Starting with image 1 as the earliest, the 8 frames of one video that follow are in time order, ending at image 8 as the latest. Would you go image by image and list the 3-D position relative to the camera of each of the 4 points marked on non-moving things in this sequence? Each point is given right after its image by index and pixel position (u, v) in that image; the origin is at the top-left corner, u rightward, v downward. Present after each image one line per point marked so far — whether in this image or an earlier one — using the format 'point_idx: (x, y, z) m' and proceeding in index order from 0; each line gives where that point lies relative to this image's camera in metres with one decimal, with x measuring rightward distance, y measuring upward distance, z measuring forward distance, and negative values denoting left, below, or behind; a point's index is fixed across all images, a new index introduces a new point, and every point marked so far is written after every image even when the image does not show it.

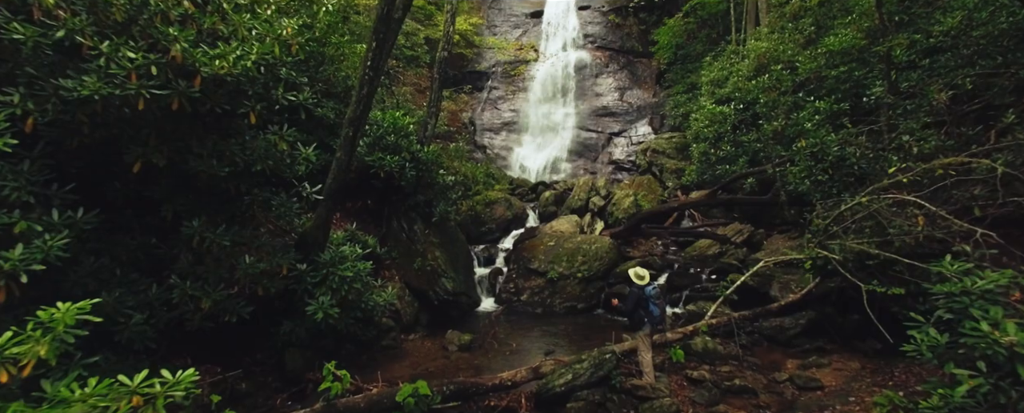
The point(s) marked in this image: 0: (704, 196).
0: (+4.1, +0.2, +9.3) m
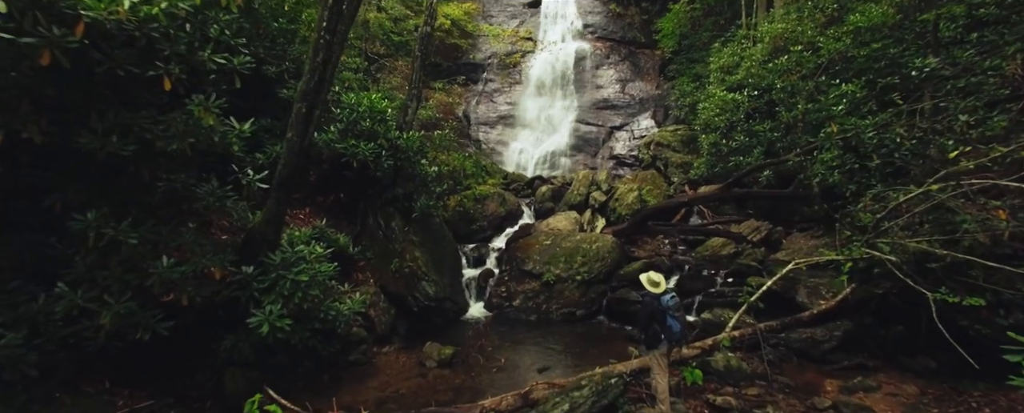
0: (+3.9, +0.3, +8.4) m
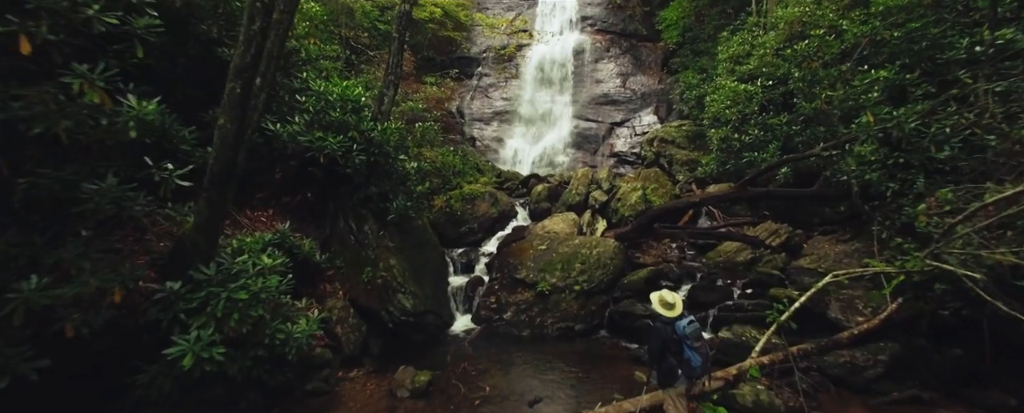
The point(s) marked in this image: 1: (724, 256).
0: (+3.7, +0.3, +7.5) m
1: (+3.7, -0.9, +7.6) m
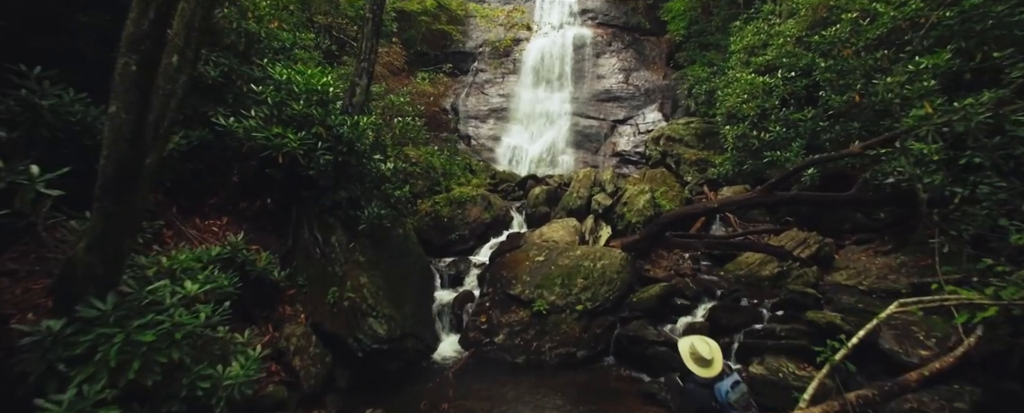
0: (+3.6, +0.2, +6.6) m
1: (+3.6, -1.0, +6.7) m
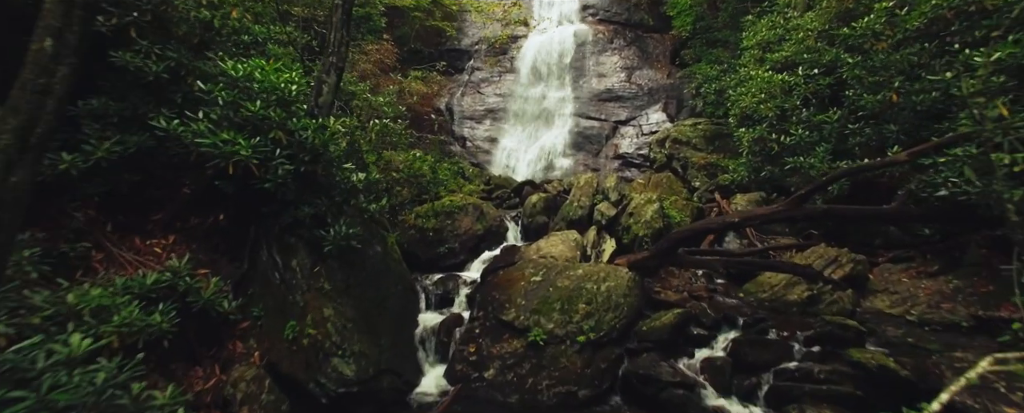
0: (+3.5, 0.0, +5.8) m
1: (+3.5, -1.2, +5.9) m
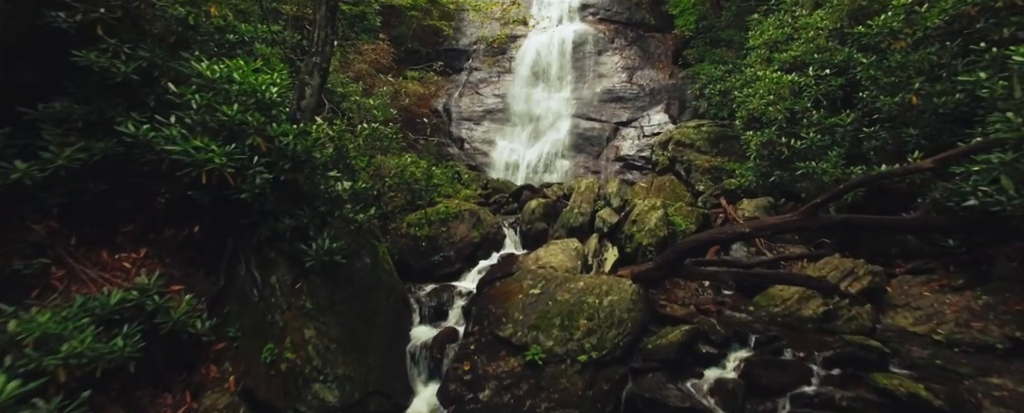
0: (+3.5, -0.1, +5.5) m
1: (+3.5, -1.3, +5.6) m
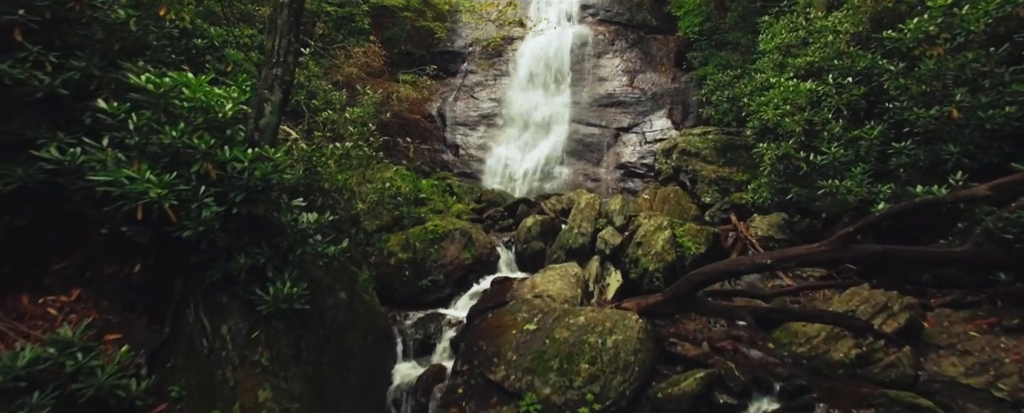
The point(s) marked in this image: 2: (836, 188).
0: (+3.4, -0.4, +4.8) m
1: (+3.4, -1.6, +5.0) m
2: (+4.7, +0.3, +6.3) m
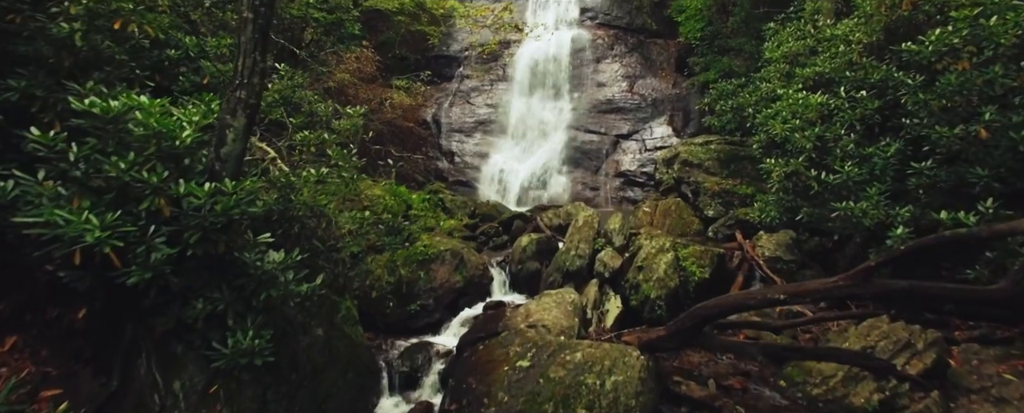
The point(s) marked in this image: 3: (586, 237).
0: (+3.3, -0.8, +4.4) m
1: (+3.3, -1.9, +4.6) m
2: (+4.6, 0.0, +5.9) m
3: (+1.3, -0.5, +7.4) m
